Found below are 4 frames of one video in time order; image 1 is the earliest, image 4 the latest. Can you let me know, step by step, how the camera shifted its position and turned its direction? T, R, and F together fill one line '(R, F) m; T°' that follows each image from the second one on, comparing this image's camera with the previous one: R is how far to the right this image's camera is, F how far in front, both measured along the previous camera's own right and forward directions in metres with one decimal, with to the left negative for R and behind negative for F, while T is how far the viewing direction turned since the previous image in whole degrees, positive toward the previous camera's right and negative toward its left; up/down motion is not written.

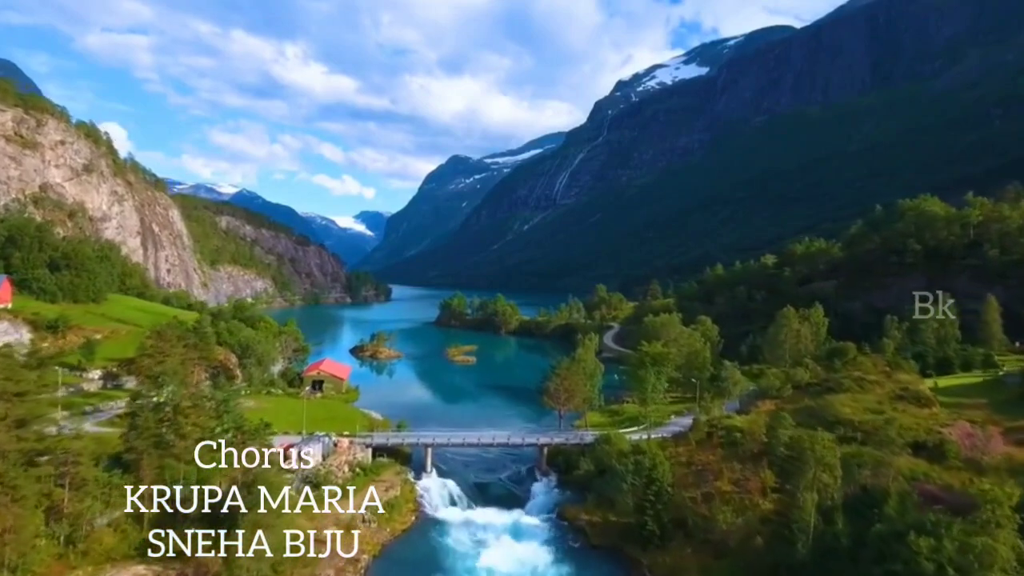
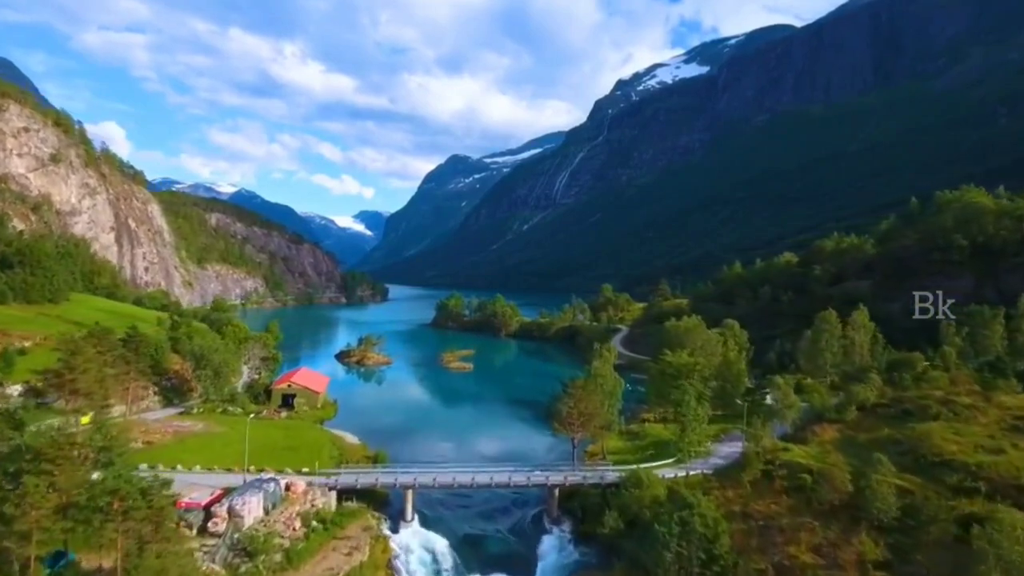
(-0.2, +12.0) m; 0°
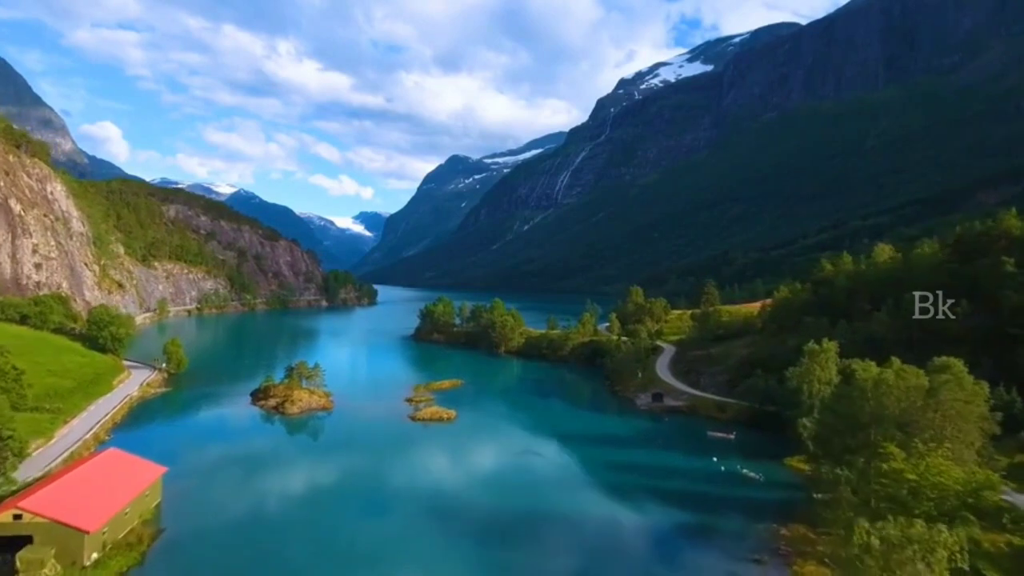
(-0.5, +43.1) m; 0°
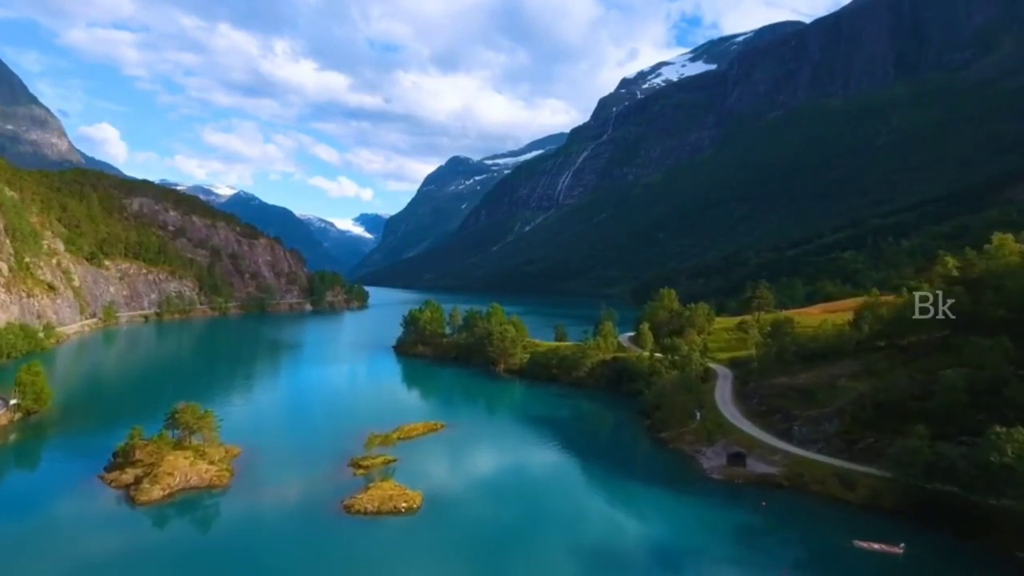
(-0.1, +30.2) m; 0°
